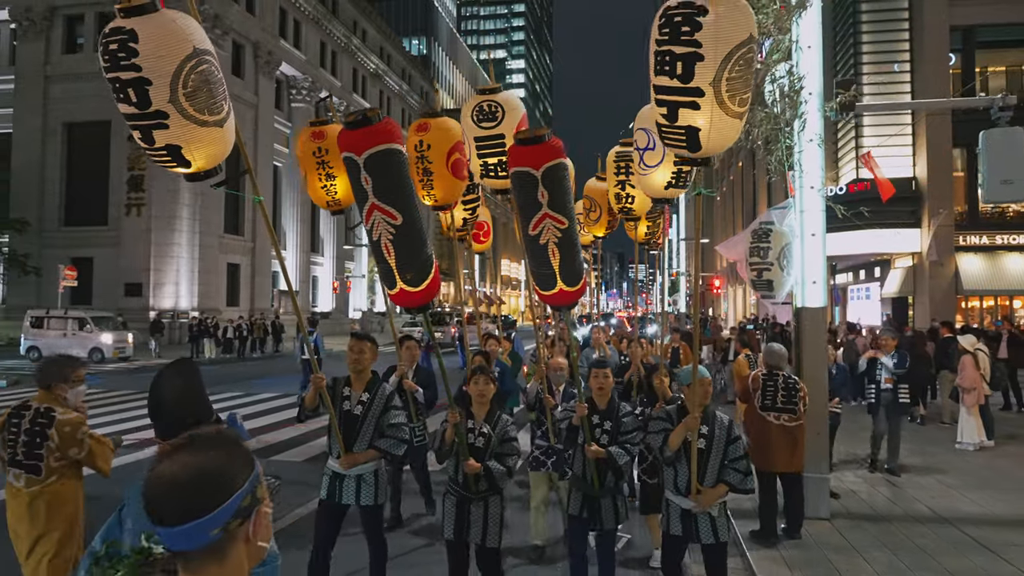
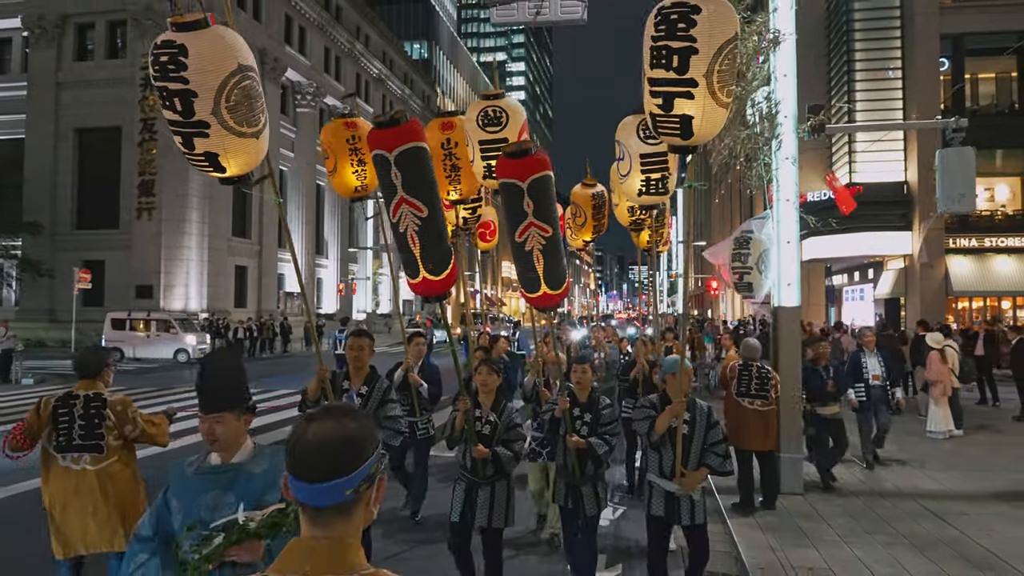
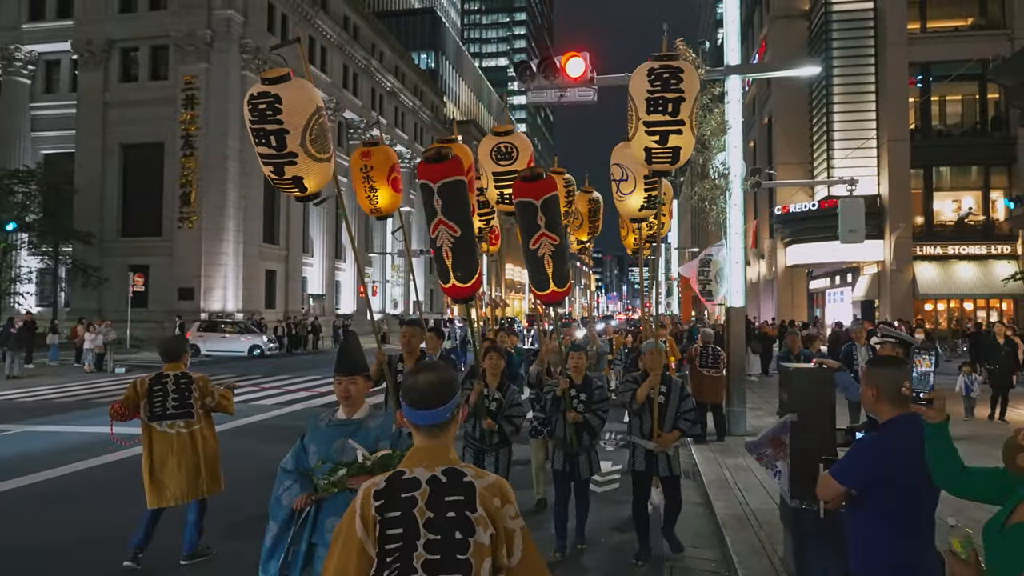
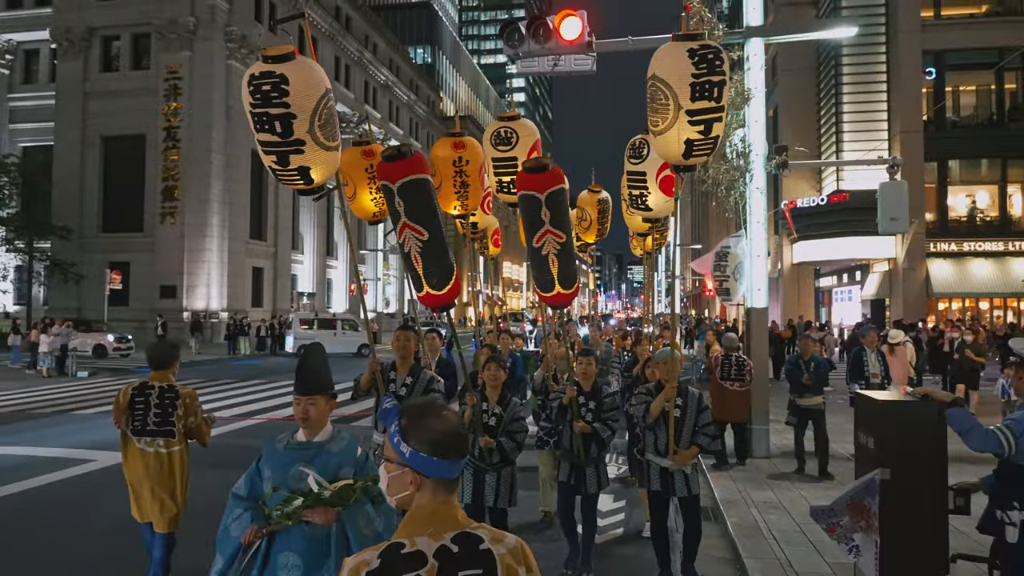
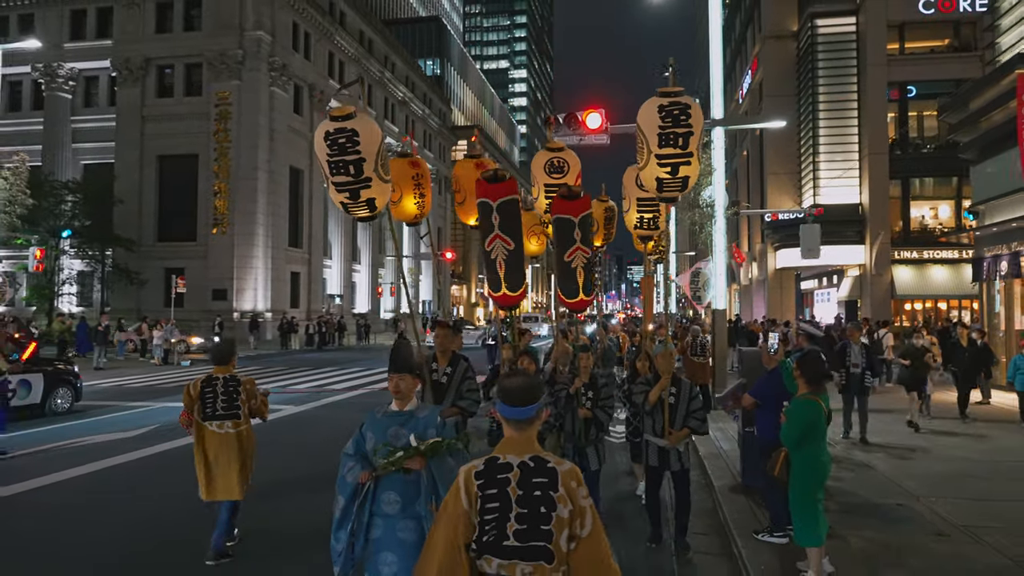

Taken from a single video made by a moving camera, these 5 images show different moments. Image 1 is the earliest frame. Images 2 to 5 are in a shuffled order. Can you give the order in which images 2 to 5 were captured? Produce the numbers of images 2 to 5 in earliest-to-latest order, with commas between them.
2, 4, 3, 5
